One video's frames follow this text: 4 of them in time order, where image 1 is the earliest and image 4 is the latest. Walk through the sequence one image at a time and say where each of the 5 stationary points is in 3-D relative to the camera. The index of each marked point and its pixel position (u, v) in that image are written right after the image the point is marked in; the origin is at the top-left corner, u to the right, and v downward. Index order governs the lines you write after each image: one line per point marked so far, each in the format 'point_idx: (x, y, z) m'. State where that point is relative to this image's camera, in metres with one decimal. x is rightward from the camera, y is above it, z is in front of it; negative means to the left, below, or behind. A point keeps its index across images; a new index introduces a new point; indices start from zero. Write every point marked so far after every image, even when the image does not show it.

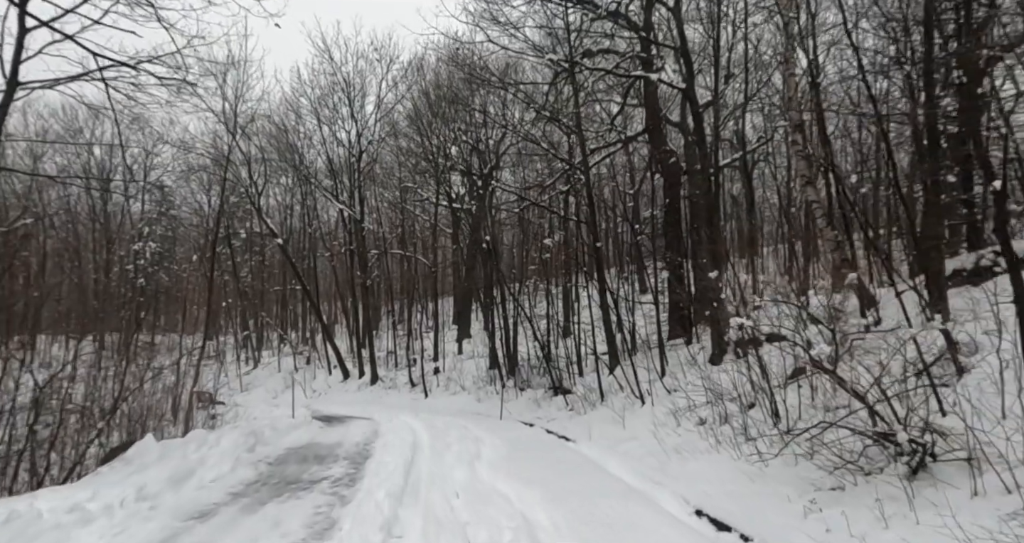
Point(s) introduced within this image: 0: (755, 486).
0: (+1.9, -1.7, +4.7) m
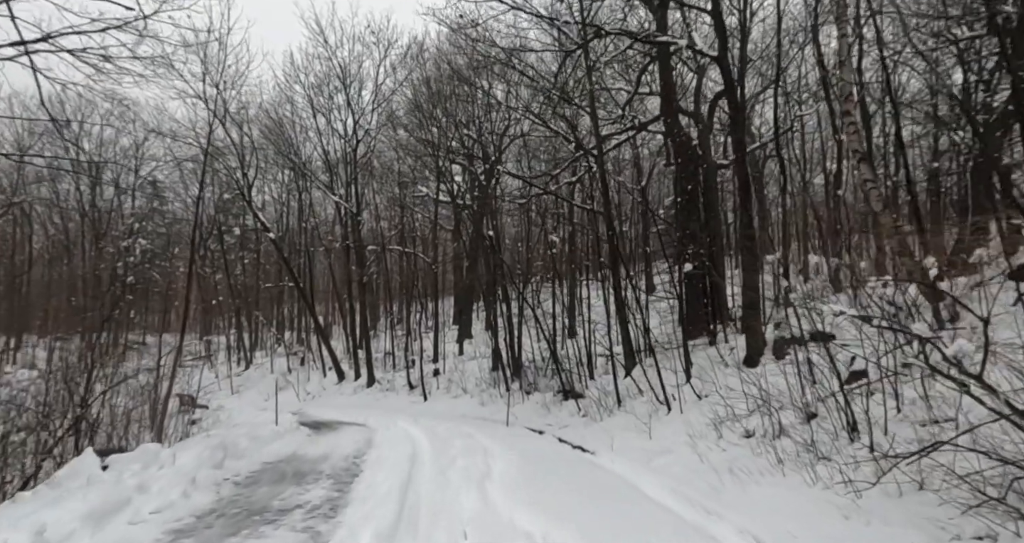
0: (+2.0, -1.5, +3.6) m
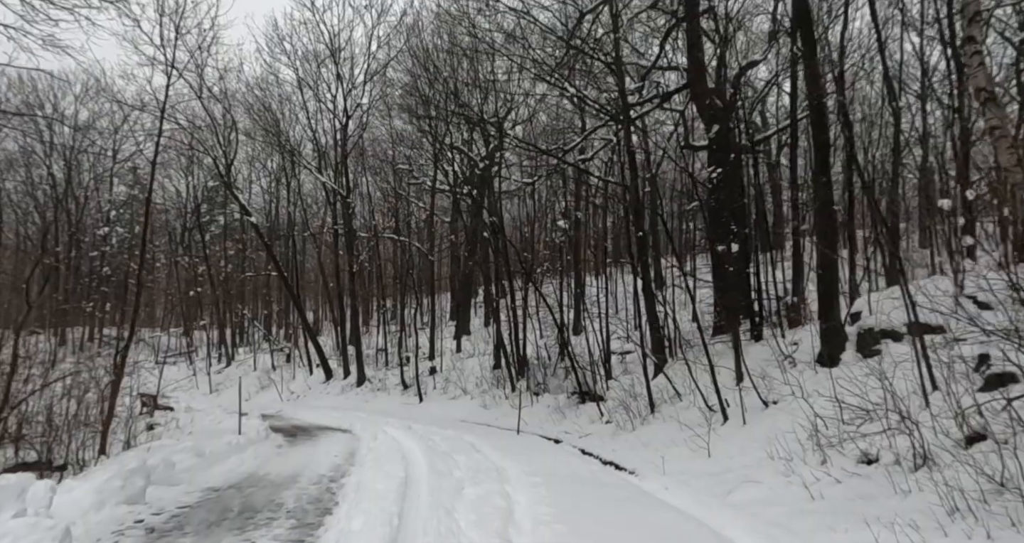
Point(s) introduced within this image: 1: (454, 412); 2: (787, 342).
0: (+2.3, -1.2, +1.9) m
1: (-1.3, -3.2, +13.9) m
2: (+3.7, -0.9, +8.1) m
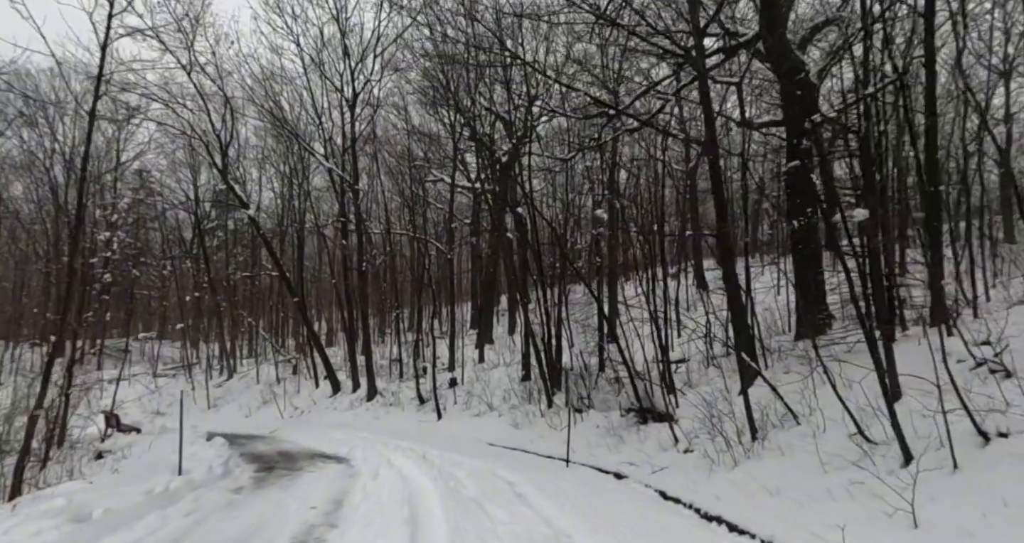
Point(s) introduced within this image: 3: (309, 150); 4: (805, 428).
0: (+2.6, -0.8, -0.5) m
1: (-0.6, -3.0, +11.5) m
2: (+4.2, -0.6, +5.6) m
3: (-6.6, +4.0, +19.9) m
4: (+2.9, -1.5, +5.9) m
